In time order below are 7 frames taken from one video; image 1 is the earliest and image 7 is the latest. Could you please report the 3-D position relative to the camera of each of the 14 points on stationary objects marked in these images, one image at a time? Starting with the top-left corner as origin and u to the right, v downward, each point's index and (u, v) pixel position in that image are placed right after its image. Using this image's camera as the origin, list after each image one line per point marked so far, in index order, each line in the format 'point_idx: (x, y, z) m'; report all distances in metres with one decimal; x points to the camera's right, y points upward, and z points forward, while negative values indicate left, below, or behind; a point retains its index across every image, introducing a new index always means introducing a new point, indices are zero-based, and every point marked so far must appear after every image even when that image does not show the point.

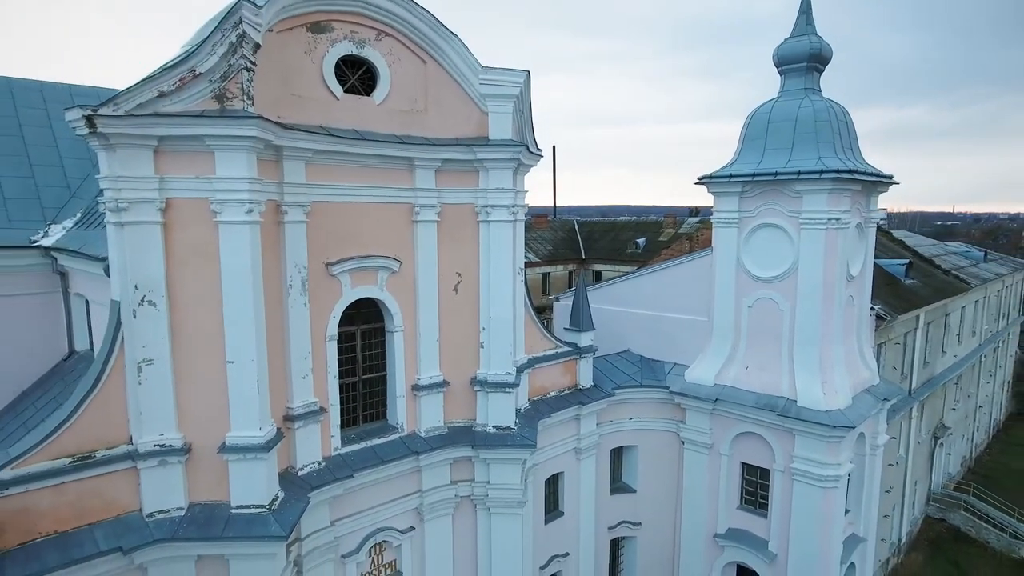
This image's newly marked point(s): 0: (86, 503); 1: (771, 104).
0: (-5.5, -2.7, +7.3) m
1: (+6.0, +4.2, +13.2) m
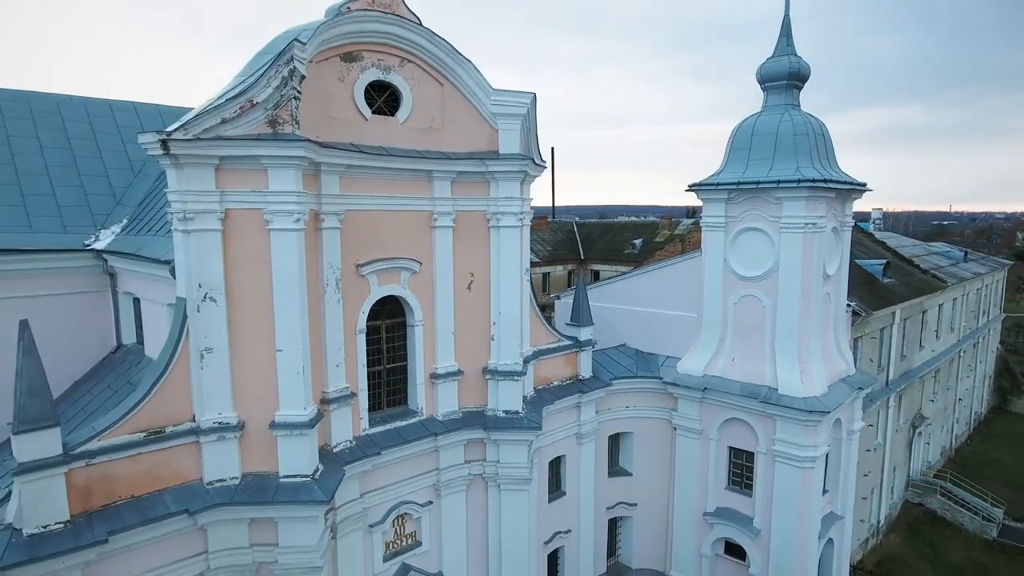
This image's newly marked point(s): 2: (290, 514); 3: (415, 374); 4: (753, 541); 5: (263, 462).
0: (-5.3, -2.7, +8.5) m
1: (+6.1, +4.3, +14.4) m
2: (-3.4, -3.5, +8.9) m
3: (-1.9, -1.7, +11.4) m
4: (+6.0, -6.3, +14.2) m
5: (-3.9, -2.8, +9.1) m
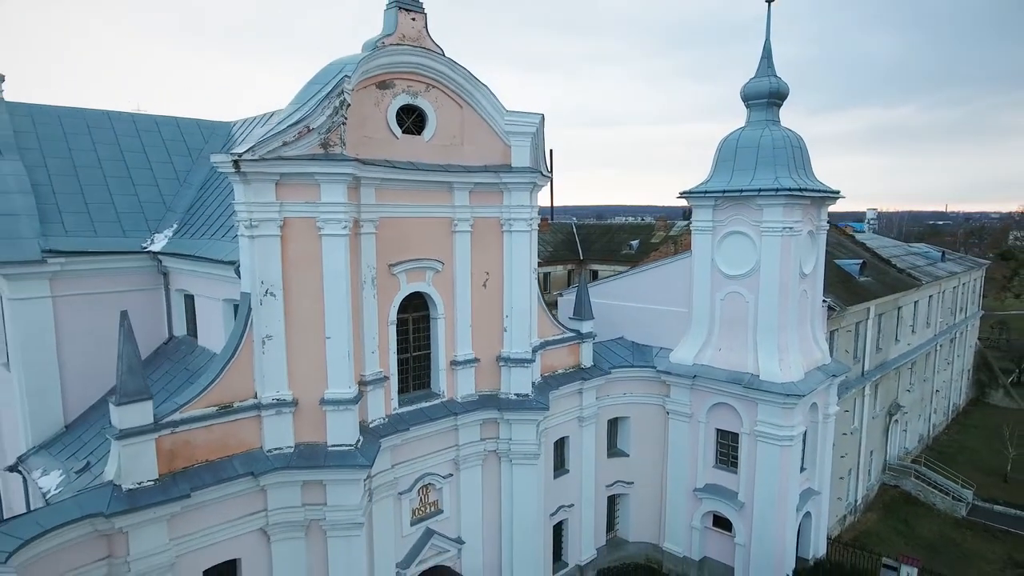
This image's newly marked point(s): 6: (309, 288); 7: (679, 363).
0: (-5.0, -2.7, +10.0) m
1: (+6.3, +4.4, +16.0) m
2: (-3.2, -3.4, +10.4) m
3: (-1.7, -1.6, +12.9) m
4: (+6.3, -6.2, +15.8) m
5: (-3.7, -2.7, +10.6) m
6: (-3.7, 0.0, +10.3) m
7: (+4.8, -2.2, +16.6) m
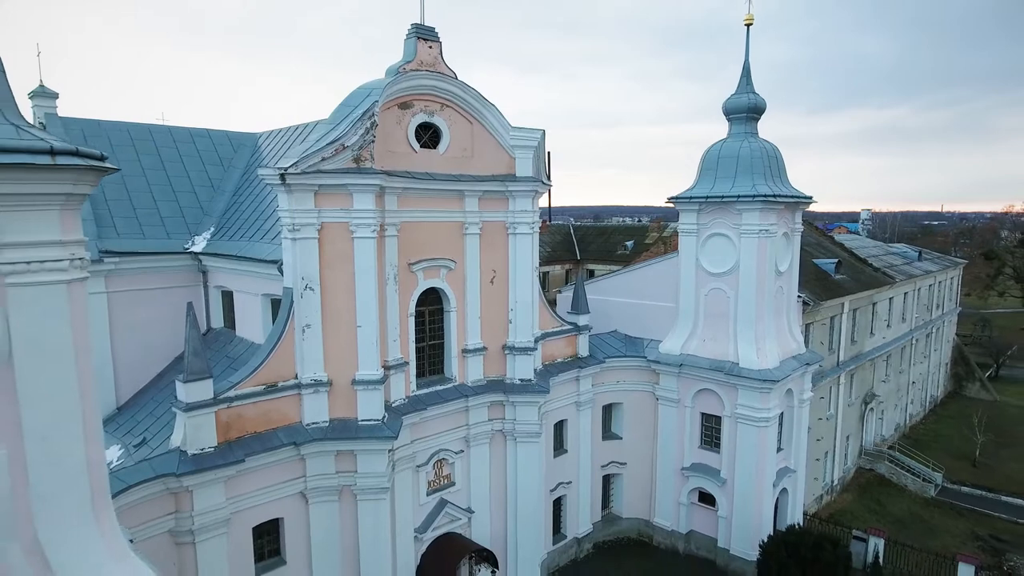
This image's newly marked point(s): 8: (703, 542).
0: (-4.9, -2.6, +11.6) m
1: (+6.4, +4.5, +17.6) m
2: (-3.0, -3.3, +12.0) m
3: (-1.6, -1.5, +14.5) m
4: (+6.4, -6.1, +17.4) m
5: (-3.5, -2.6, +12.2) m
6: (-3.6, +0.1, +11.9) m
7: (+4.9, -2.1, +18.2) m
8: (+6.1, -8.1, +18.1) m
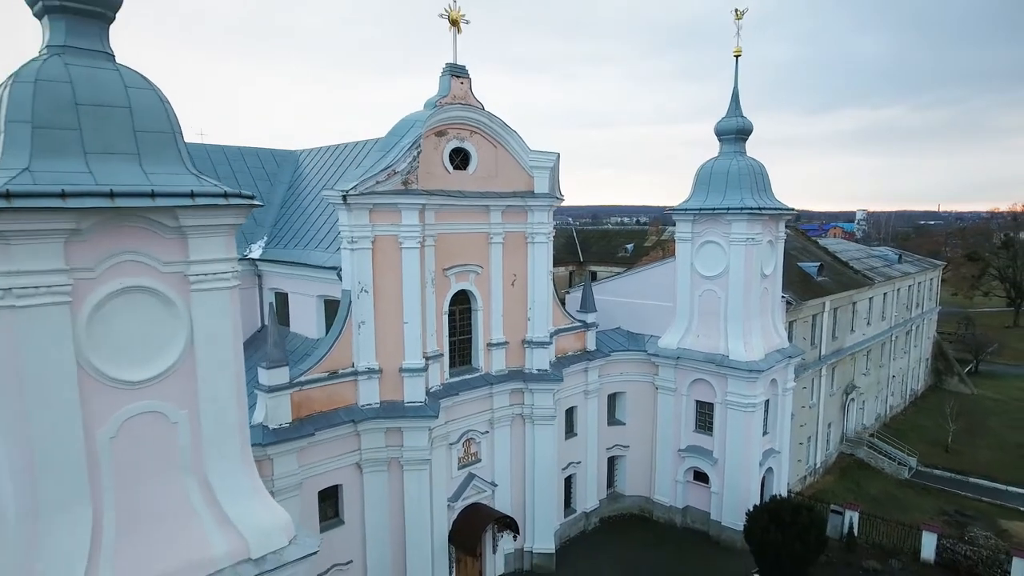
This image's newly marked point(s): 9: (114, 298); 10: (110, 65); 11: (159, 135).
0: (-4.3, -2.6, +13.8) m
1: (+7.0, +4.4, +19.8) m
2: (-2.5, -3.4, +14.2) m
3: (-1.0, -1.6, +16.7) m
4: (+6.9, -6.2, +19.6) m
5: (-3.0, -2.7, +14.4) m
6: (-3.0, 0.0, +14.1) m
7: (+5.5, -2.1, +20.4) m
8: (+6.6, -8.2, +20.4) m
9: (-5.0, -0.1, +7.2) m
10: (-5.4, +3.0, +7.6) m
11: (-4.7, +2.1, +7.7) m
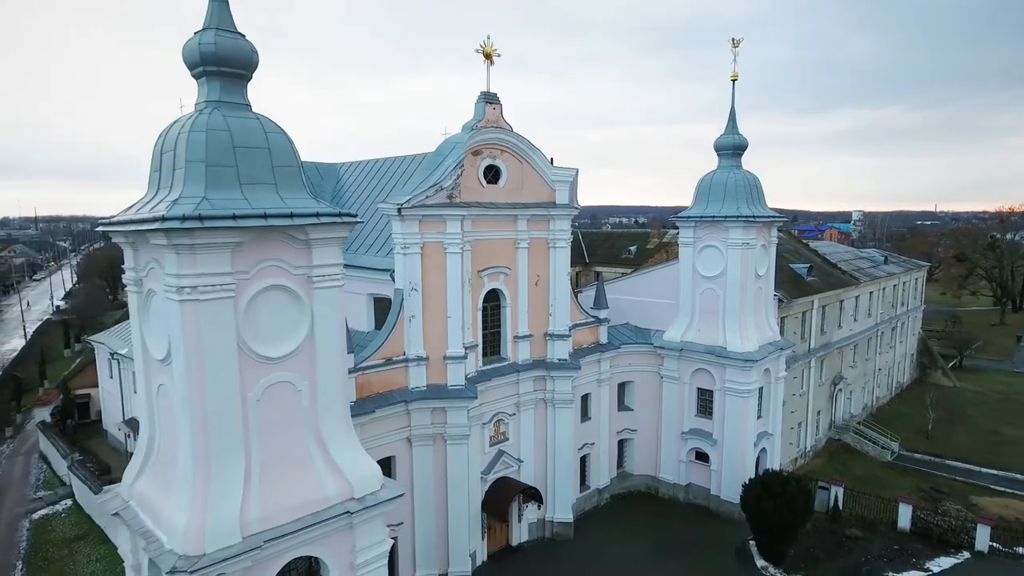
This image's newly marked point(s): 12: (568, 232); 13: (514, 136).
0: (-3.5, -2.6, +16.1) m
1: (+7.8, +4.4, +22.1) m
2: (-1.7, -3.4, +16.5) m
3: (-0.2, -1.6, +19.0) m
4: (+7.7, -6.2, +22.0) m
5: (-2.2, -2.6, +16.7) m
6: (-2.2, +0.1, +16.4) m
7: (+6.3, -2.1, +22.8) m
8: (+7.4, -8.1, +22.7) m
9: (-4.2, -0.1, +9.5) m
10: (-4.5, +3.0, +9.9) m
11: (-3.9, +2.1, +10.0) m
12: (+1.9, +1.9, +19.5) m
13: (+0.1, +4.8, +18.1) m
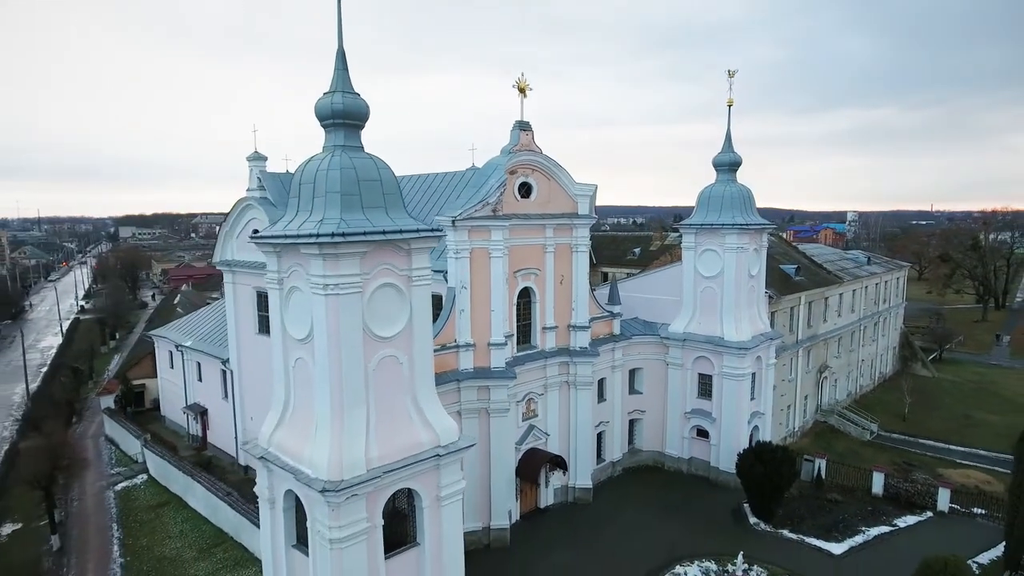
0: (-2.4, -2.6, +19.3) m
1: (+8.9, +4.5, +25.4) m
2: (-0.5, -3.3, +19.7) m
3: (+0.9, -1.5, +22.3) m
4: (+8.8, -6.1, +25.3) m
5: (-1.0, -2.6, +20.0) m
6: (-1.0, +0.1, +19.7) m
7: (+7.4, -2.0, +26.1) m
8: (+8.6, -8.0, +26.0) m
9: (-3.0, 0.0, +12.7) m
10: (-3.4, +3.1, +13.2) m
11: (-2.7, +2.1, +13.2) m
12: (+3.0, +2.0, +22.8) m
13: (+1.2, +4.9, +21.4) m
